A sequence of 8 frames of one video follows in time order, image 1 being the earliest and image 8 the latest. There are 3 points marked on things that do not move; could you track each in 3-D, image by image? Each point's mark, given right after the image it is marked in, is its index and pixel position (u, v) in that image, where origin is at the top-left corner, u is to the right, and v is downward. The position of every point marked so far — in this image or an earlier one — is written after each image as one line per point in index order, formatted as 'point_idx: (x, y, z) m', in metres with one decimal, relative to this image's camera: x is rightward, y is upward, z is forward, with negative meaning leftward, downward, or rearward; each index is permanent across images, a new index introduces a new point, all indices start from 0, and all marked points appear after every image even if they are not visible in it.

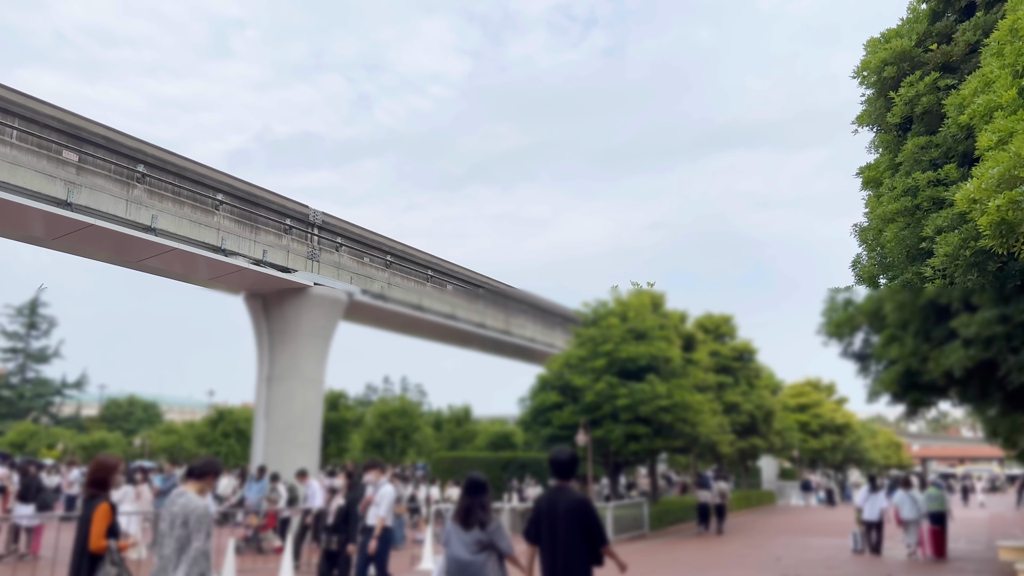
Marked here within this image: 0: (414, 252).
0: (-1.2, +0.5, +9.6) m
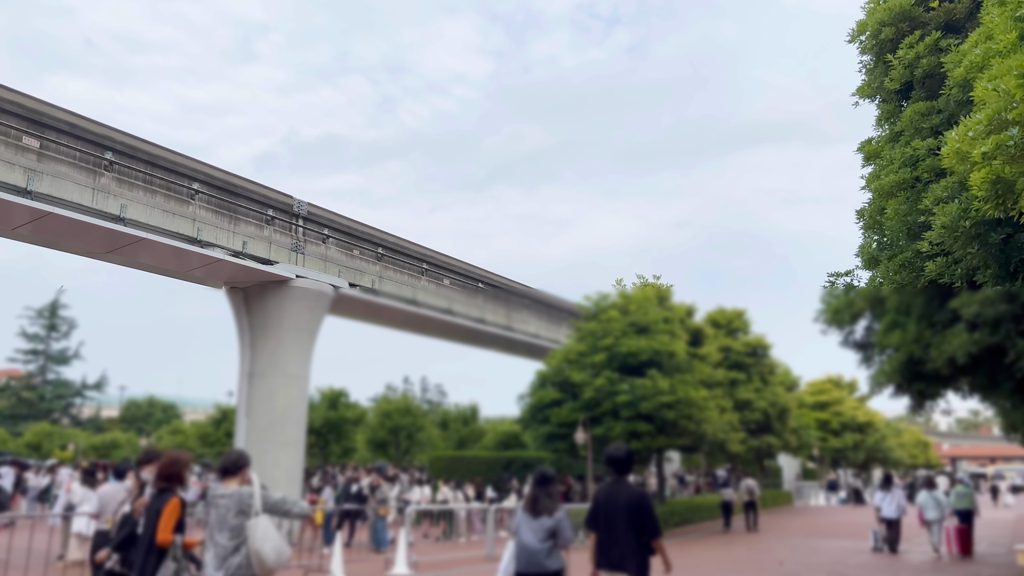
0: (-1.3, +0.5, +9.3) m
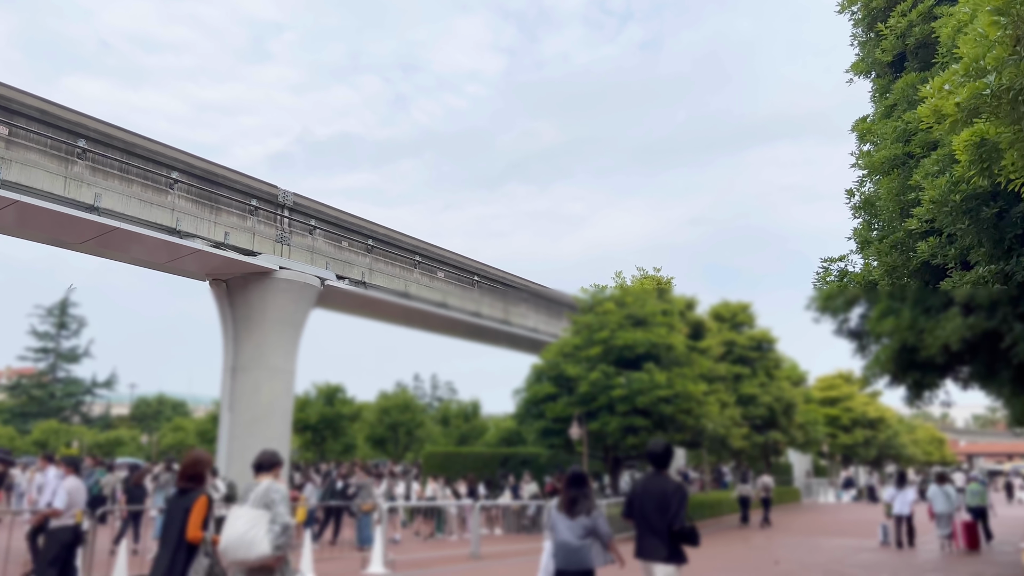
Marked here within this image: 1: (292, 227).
0: (-1.3, +0.6, +9.1) m
1: (-2.2, +0.6, +8.1) m
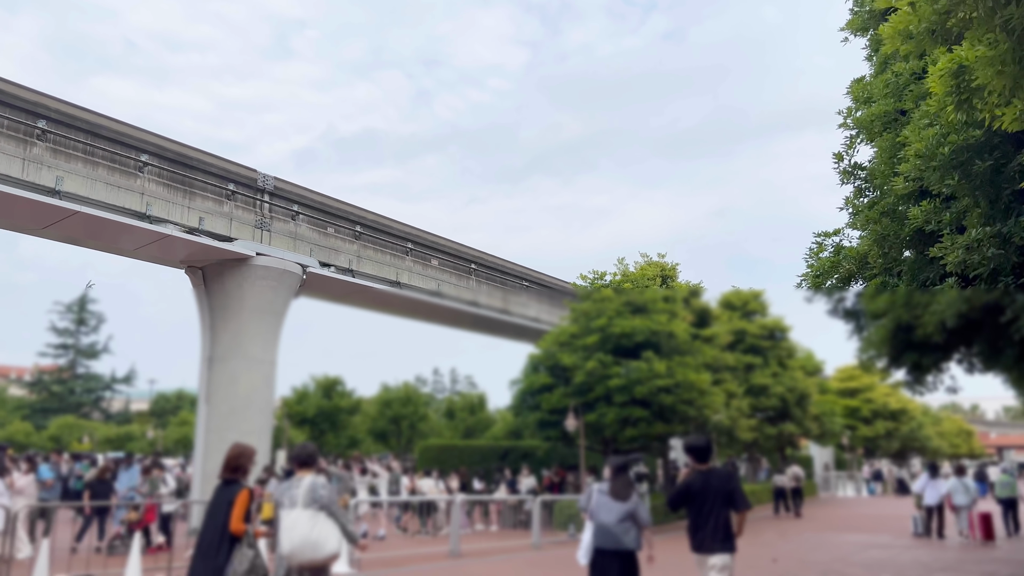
0: (-1.4, +0.7, +8.9) m
1: (-2.3, +0.7, +7.8) m
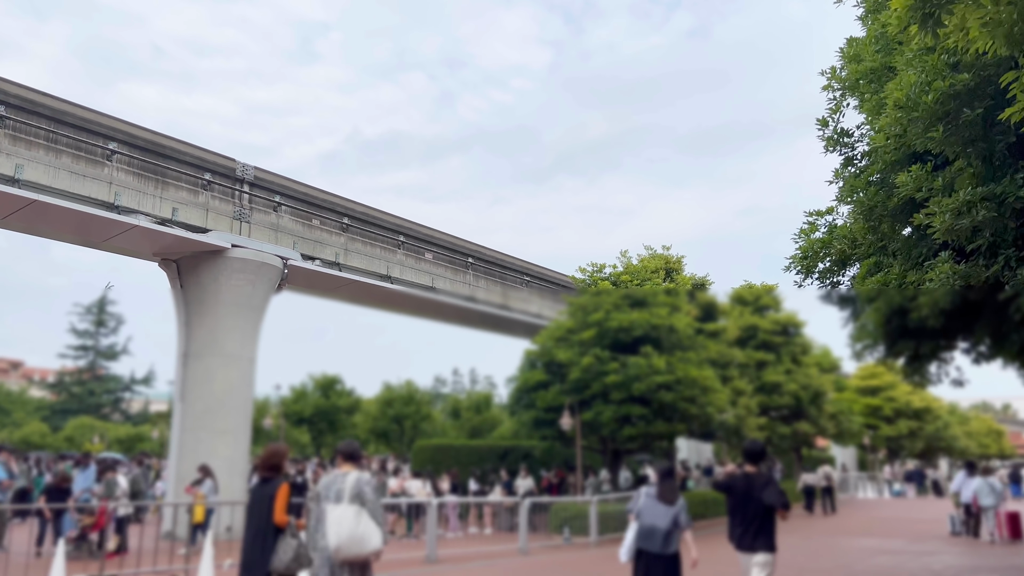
0: (-1.4, +0.8, +8.6) m
1: (-2.4, +0.8, +7.6) m
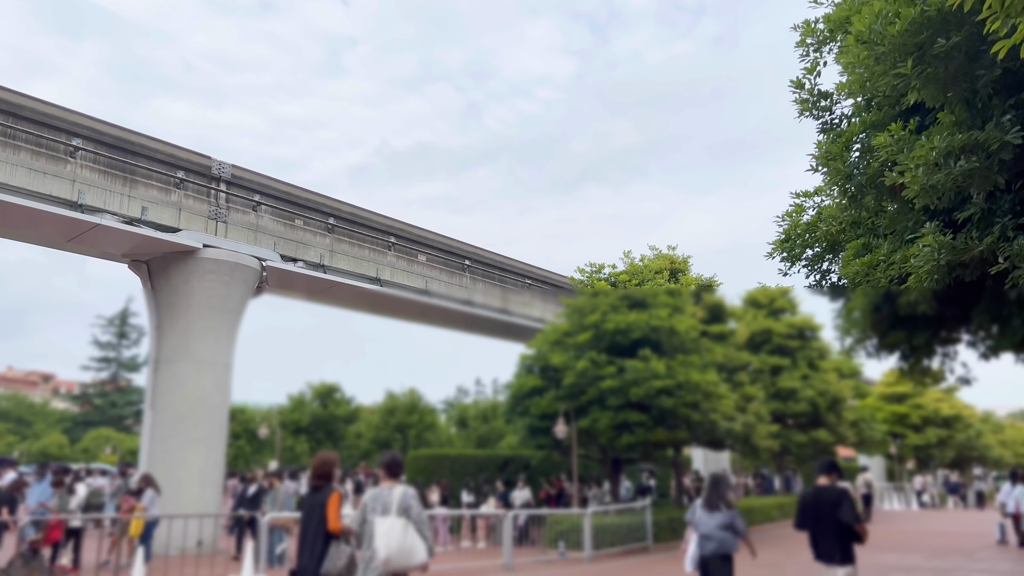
0: (-1.5, +0.8, +8.3) m
1: (-2.5, +0.7, +7.3) m
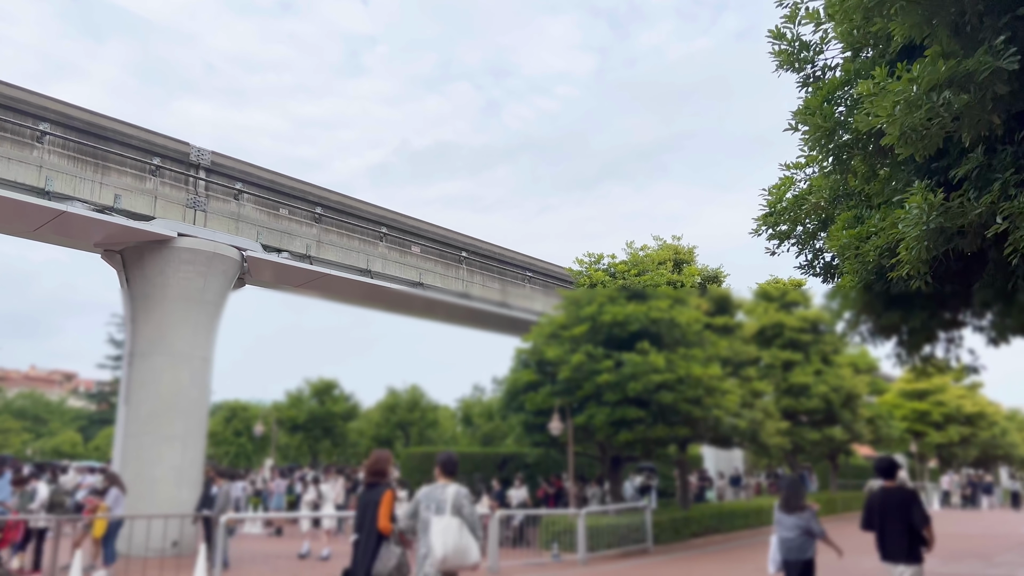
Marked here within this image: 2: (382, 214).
0: (-1.5, +0.8, +8.0) m
1: (-2.5, +0.8, +7.1) m
2: (-1.3, +0.8, +8.2) m
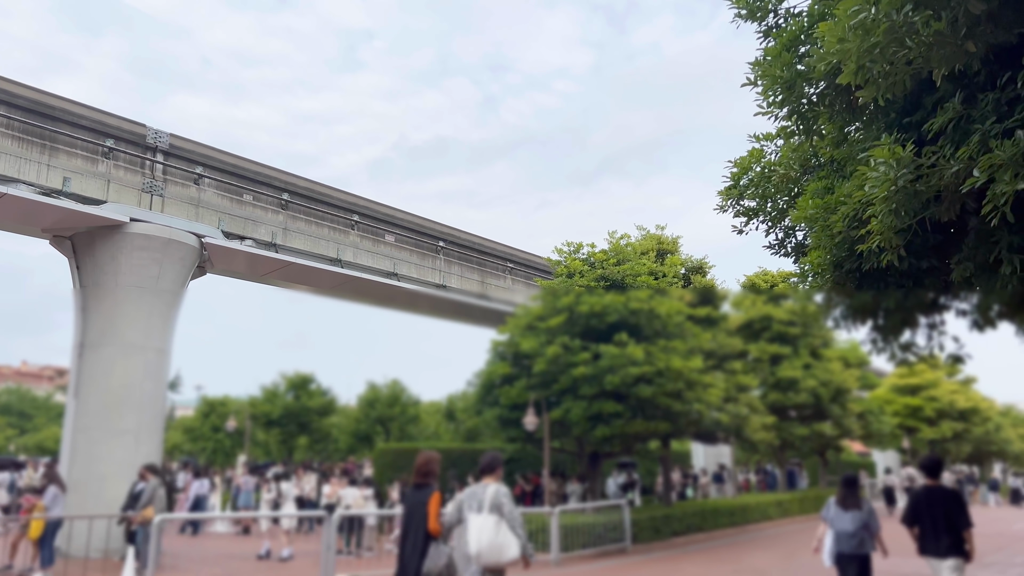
0: (-1.7, +0.9, +7.7) m
1: (-2.8, +0.9, +6.8) m
2: (-1.5, +0.9, +7.9) m
